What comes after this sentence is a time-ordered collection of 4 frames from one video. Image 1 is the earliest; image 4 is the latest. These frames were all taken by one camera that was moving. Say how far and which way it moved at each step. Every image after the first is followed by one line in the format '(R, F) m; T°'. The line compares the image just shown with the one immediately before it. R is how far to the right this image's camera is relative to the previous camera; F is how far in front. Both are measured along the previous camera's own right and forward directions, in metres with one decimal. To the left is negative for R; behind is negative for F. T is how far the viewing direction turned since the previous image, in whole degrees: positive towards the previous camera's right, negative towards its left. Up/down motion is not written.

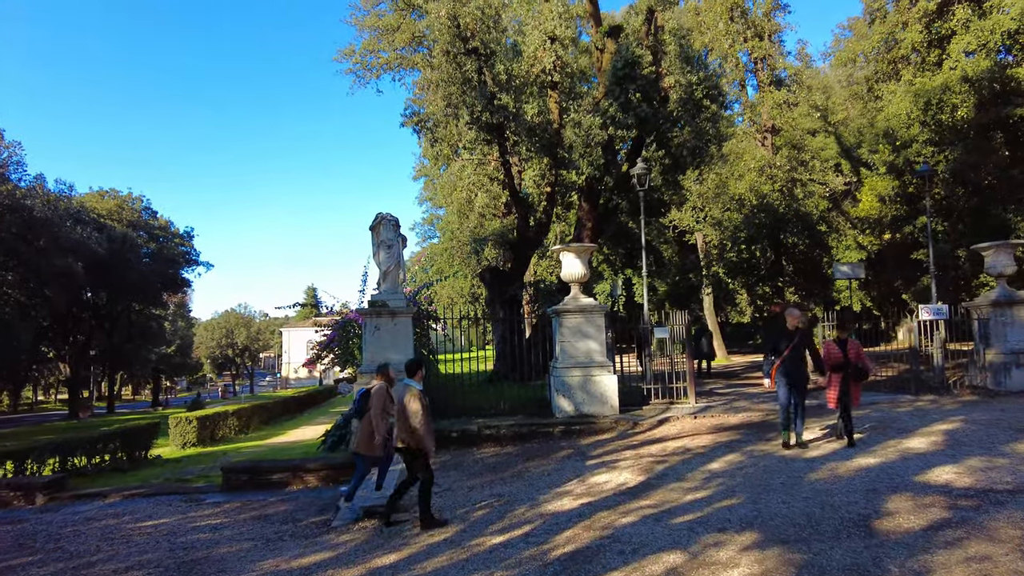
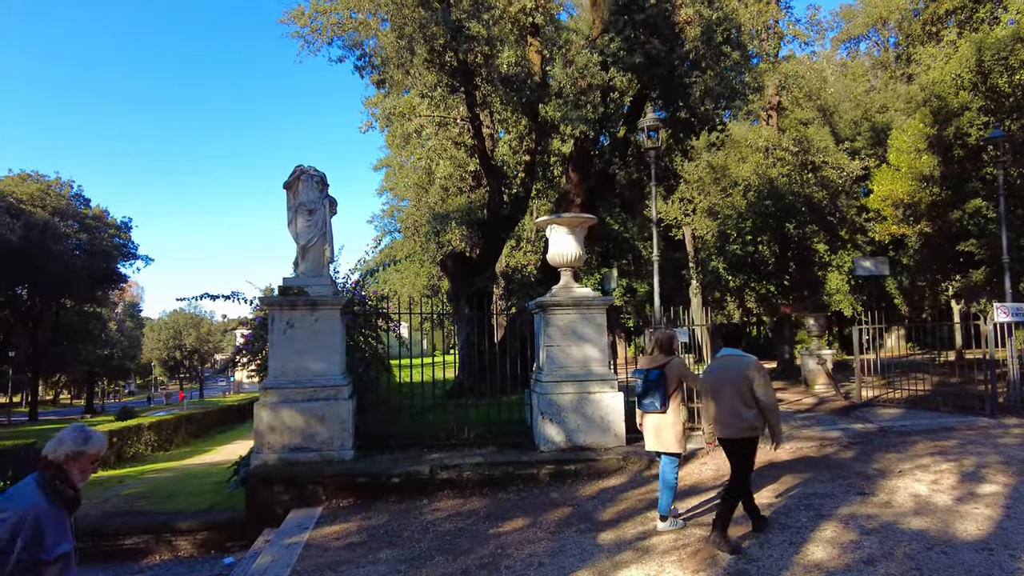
(0.0, +3.0) m; +3°
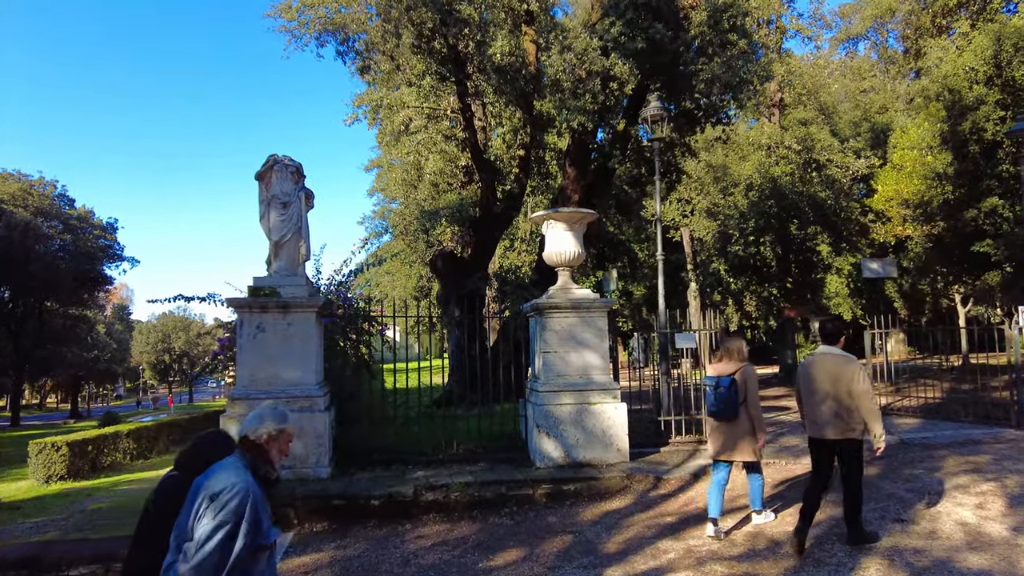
(0.0, +0.7) m; +1°
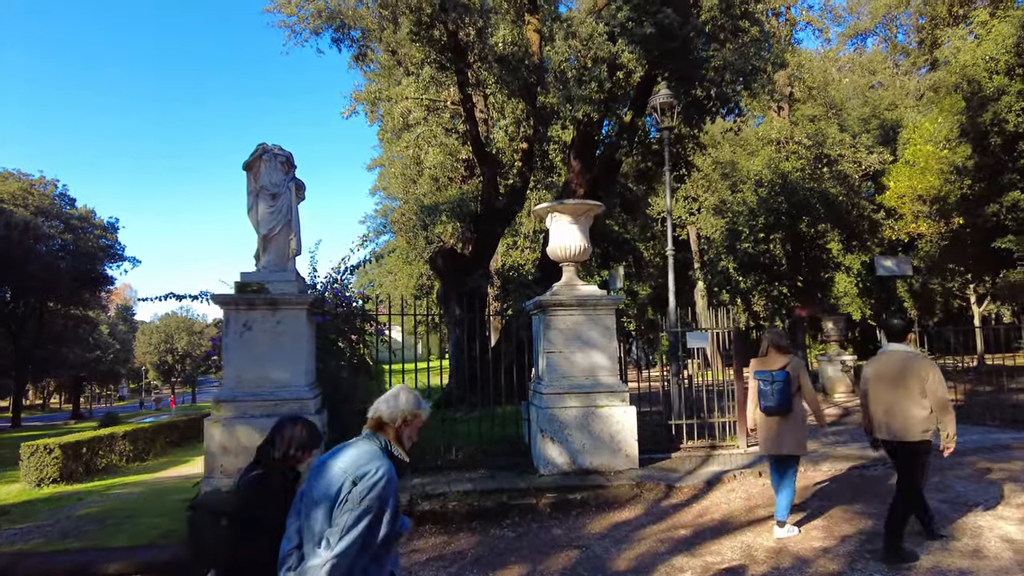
(0.0, +0.4) m; 0°
